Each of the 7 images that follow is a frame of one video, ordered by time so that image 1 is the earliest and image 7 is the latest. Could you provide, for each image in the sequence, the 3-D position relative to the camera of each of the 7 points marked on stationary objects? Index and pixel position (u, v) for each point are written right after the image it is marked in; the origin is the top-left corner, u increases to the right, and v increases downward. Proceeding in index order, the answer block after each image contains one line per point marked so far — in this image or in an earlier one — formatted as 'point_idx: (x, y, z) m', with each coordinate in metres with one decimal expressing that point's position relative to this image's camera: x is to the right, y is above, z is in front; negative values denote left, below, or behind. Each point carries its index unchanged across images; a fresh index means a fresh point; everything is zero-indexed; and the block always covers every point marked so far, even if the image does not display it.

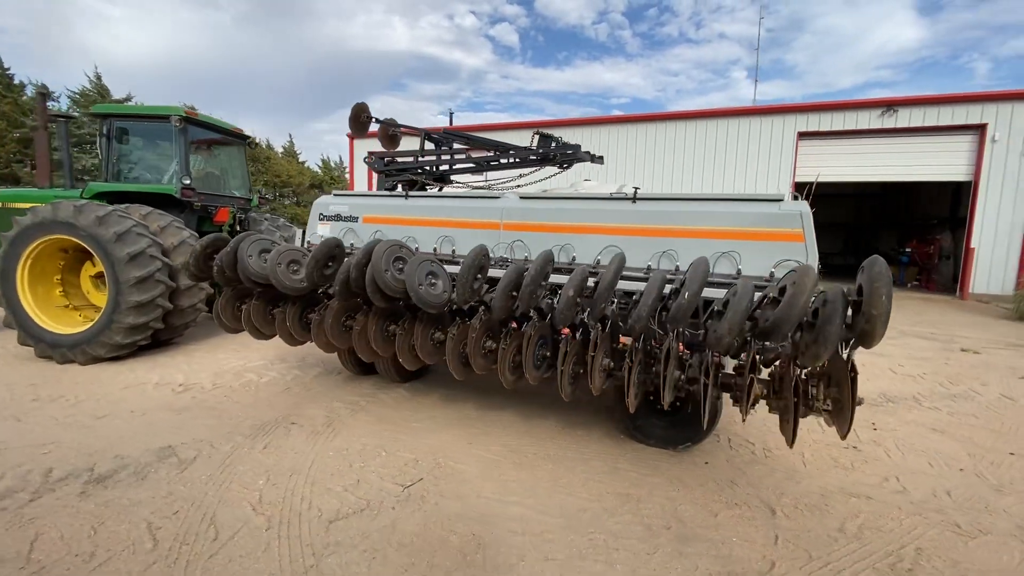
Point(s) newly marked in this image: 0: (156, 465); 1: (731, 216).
0: (-2.2, -1.1, +3.0) m
1: (+1.4, +0.4, +3.0) m
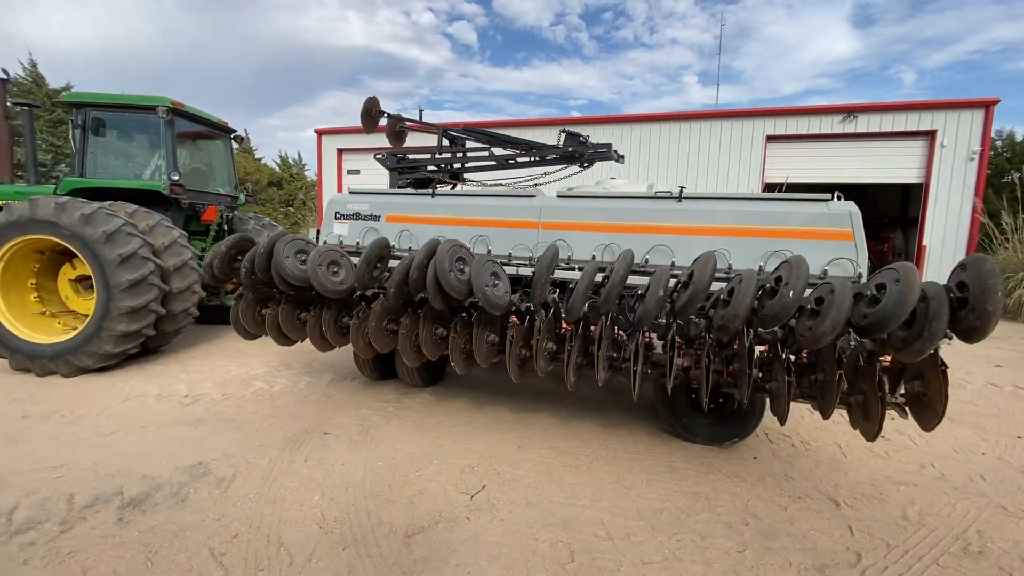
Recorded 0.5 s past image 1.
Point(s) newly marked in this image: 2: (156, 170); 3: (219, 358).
0: (-1.8, -1.1, +2.7) m
1: (+1.7, +0.4, +3.0) m
2: (-4.0, +1.3, +5.3) m
3: (-3.2, -0.8, +5.2) m
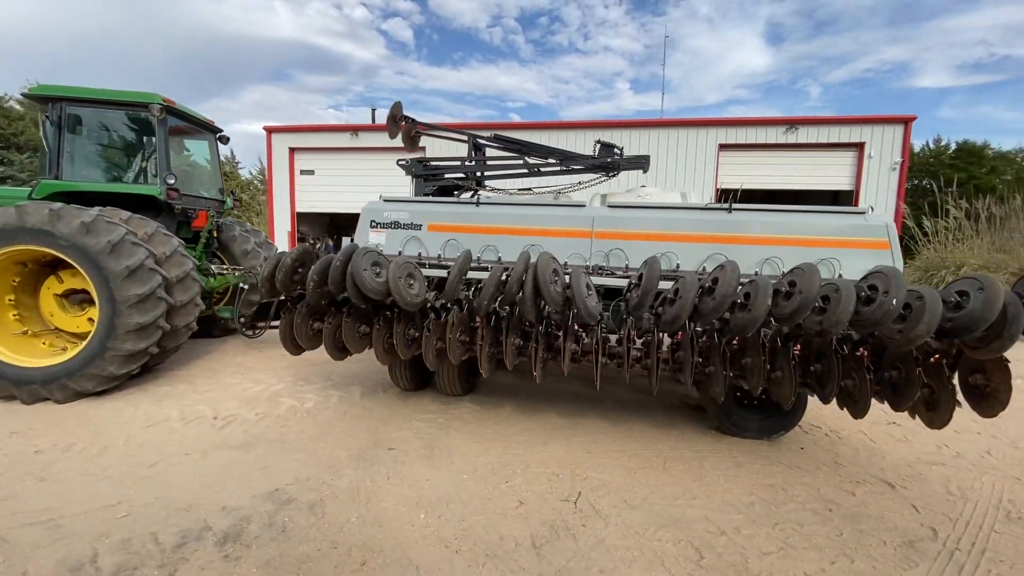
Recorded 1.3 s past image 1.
0: (-1.2, -1.2, +2.6) m
1: (+2.2, +0.4, +3.3) m
2: (-3.7, +1.2, +4.9) m
3: (-2.9, -0.9, +4.9) m
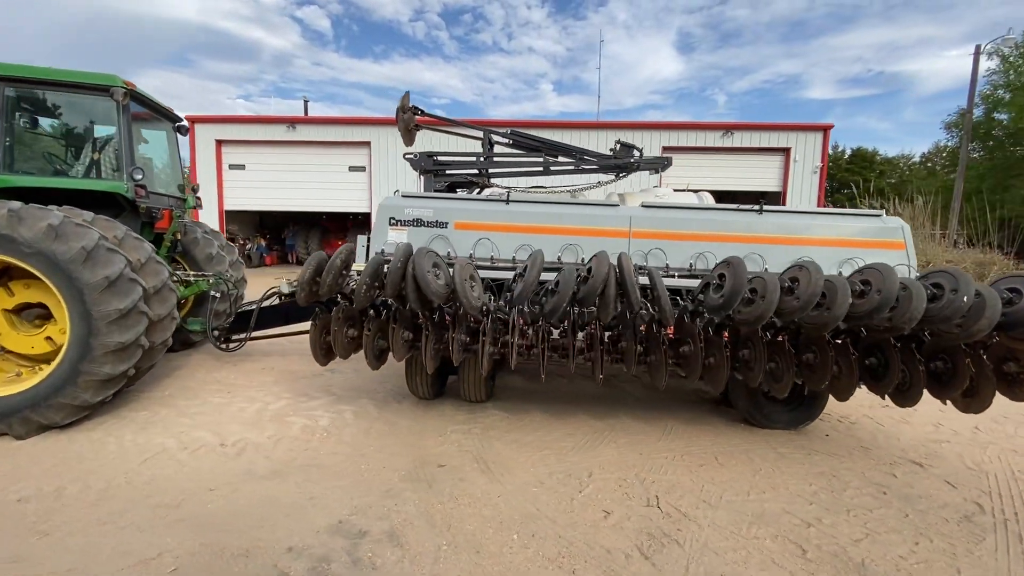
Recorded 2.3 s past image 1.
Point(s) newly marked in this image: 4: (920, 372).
0: (-0.7, -1.3, +2.3) m
1: (+2.5, +0.4, +3.6) m
2: (-3.6, +1.1, +4.2) m
3: (-2.7, -1.0, +4.4) m
4: (+2.3, -0.5, +2.8) m
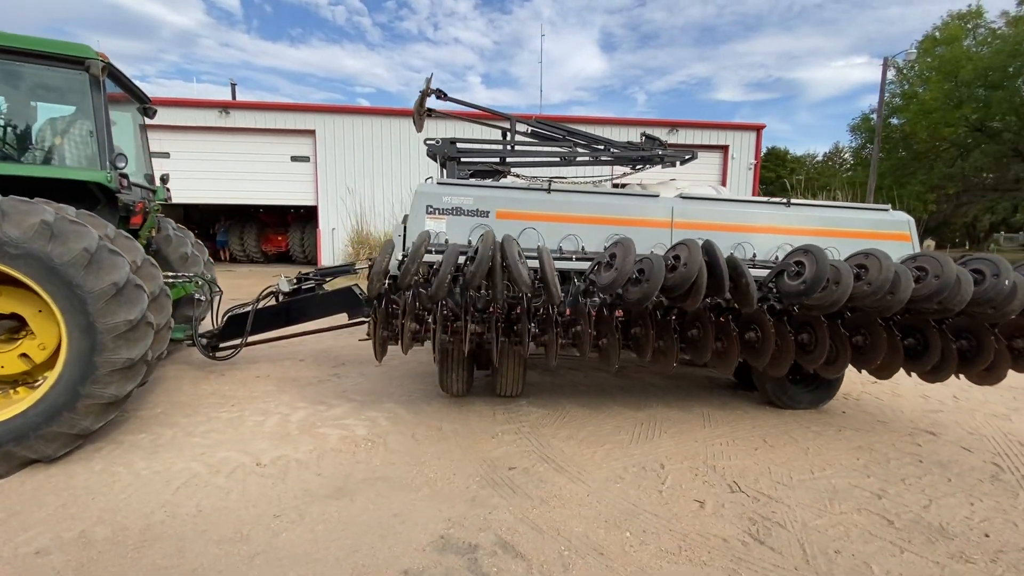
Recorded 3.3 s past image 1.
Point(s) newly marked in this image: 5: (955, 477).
0: (-0.1, -1.3, +2.2) m
1: (+2.9, +0.5, +3.9) m
2: (-3.3, +1.0, +3.6) m
3: (-2.4, -1.0, +3.9) m
4: (+2.8, -0.4, +3.1) m
5: (+2.8, -1.2, +3.0) m
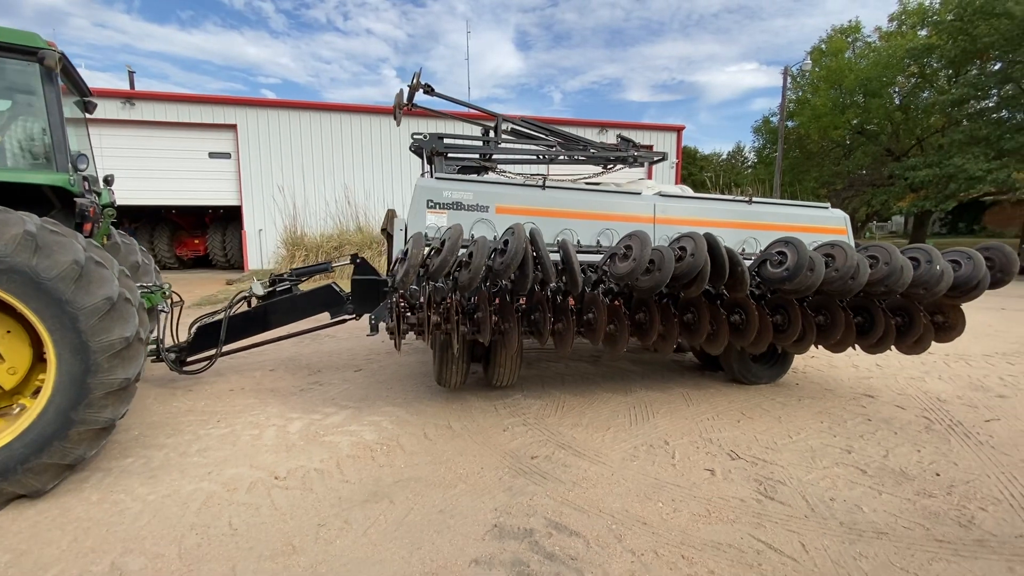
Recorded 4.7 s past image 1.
0: (+0.2, -1.2, +2.4) m
1: (+2.8, +0.7, +4.5) m
2: (-3.3, +0.9, +3.2) m
3: (-2.4, -1.1, +3.7) m
4: (+2.9, -0.3, +3.7) m
5: (+2.9, -1.1, +3.6) m
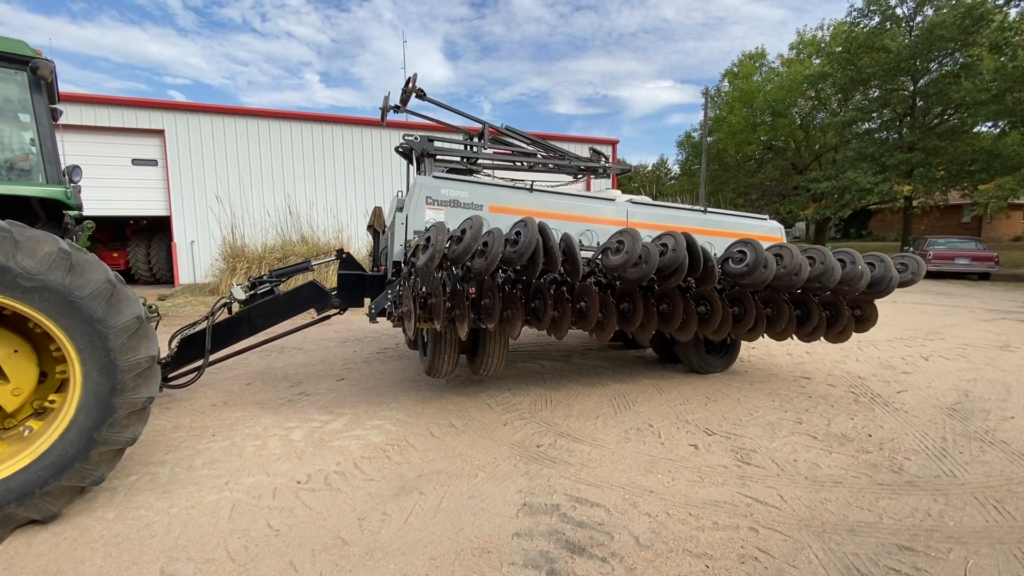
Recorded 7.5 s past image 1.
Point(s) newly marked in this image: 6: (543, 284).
0: (+0.3, -1.3, +2.7) m
1: (+2.6, +0.7, +5.1) m
2: (-3.2, +0.8, +3.1) m
3: (-2.4, -1.2, +3.6) m
4: (+2.8, -0.3, +4.4) m
5: (+2.9, -1.0, +4.3) m
6: (+0.2, 0.0, +3.6) m
